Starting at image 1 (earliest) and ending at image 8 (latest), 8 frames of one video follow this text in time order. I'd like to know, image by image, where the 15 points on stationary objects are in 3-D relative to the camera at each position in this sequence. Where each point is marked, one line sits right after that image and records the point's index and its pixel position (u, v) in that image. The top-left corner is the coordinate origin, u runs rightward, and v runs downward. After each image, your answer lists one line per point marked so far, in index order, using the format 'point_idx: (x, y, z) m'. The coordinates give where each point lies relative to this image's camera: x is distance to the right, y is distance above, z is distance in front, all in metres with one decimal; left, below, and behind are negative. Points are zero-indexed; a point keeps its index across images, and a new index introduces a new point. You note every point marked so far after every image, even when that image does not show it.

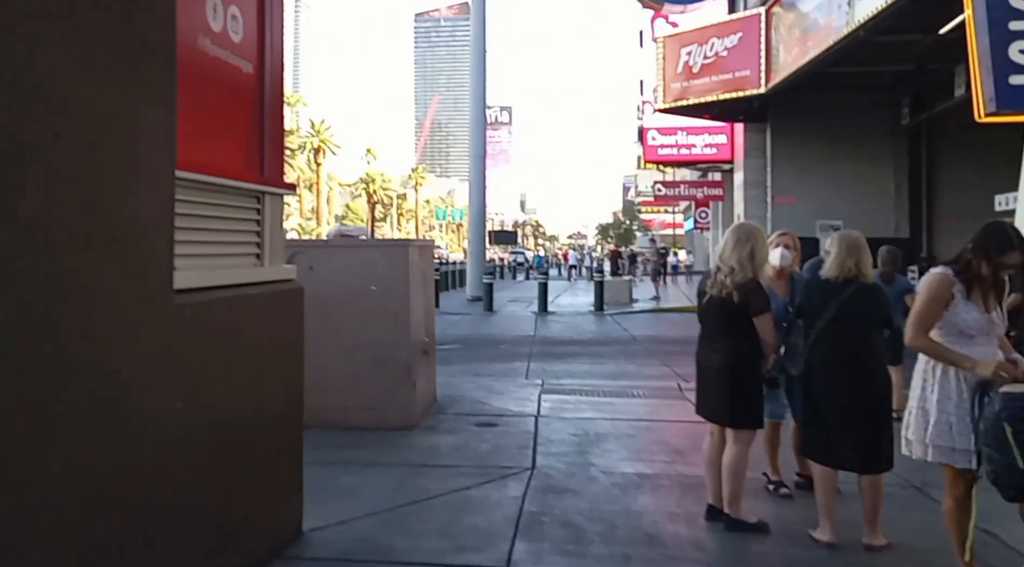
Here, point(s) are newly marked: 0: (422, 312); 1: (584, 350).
0: (-0.9, -0.3, +8.2) m
1: (+1.4, -1.3, +14.8) m
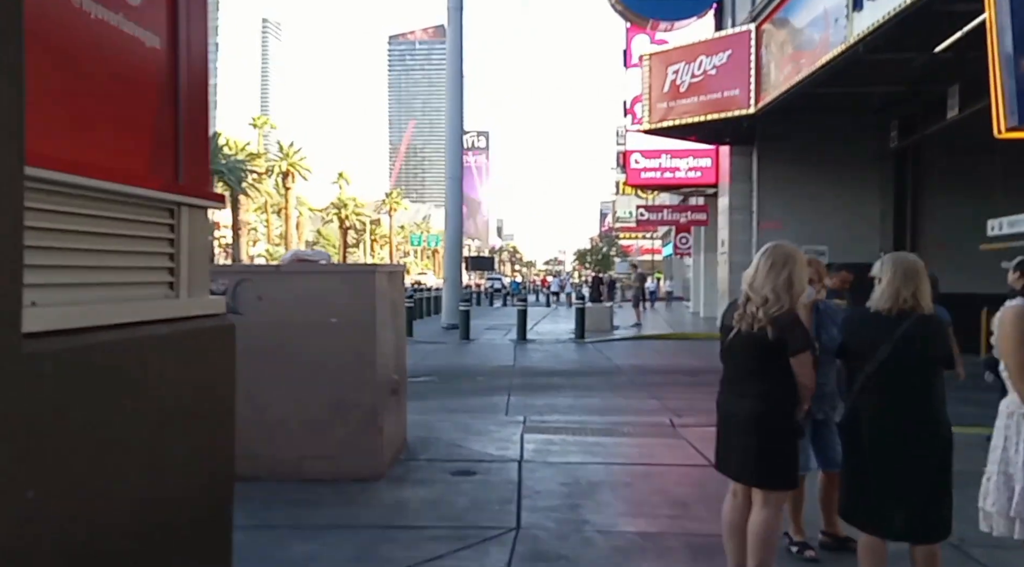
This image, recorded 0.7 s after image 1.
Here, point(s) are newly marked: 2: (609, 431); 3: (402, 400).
0: (-1.1, -0.6, +7.3) m
1: (+1.0, -1.7, +13.9) m
2: (+1.2, -1.8, +9.6) m
3: (-1.1, -1.1, +7.7) m
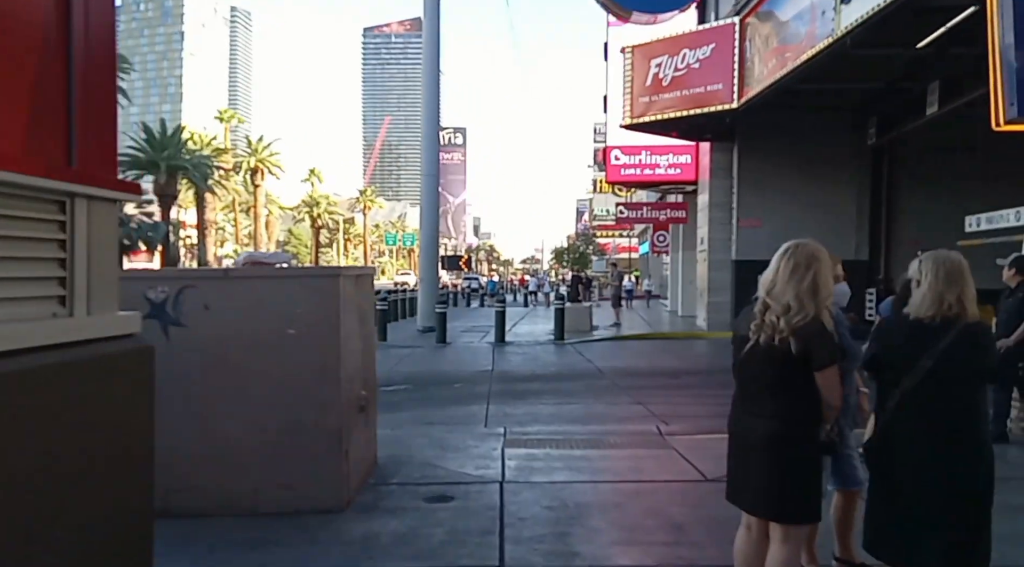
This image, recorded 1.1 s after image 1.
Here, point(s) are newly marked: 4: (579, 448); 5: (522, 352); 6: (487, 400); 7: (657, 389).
0: (-1.3, -0.6, +6.7) m
1: (+0.6, -1.8, +13.3) m
2: (+0.9, -1.8, +9.0) m
3: (-1.3, -1.2, +7.0) m
4: (+0.7, -1.8, +8.5) m
5: (+0.2, -1.7, +19.5) m
6: (-0.4, -1.8, +12.4) m
7: (+2.4, -1.7, +13.3) m
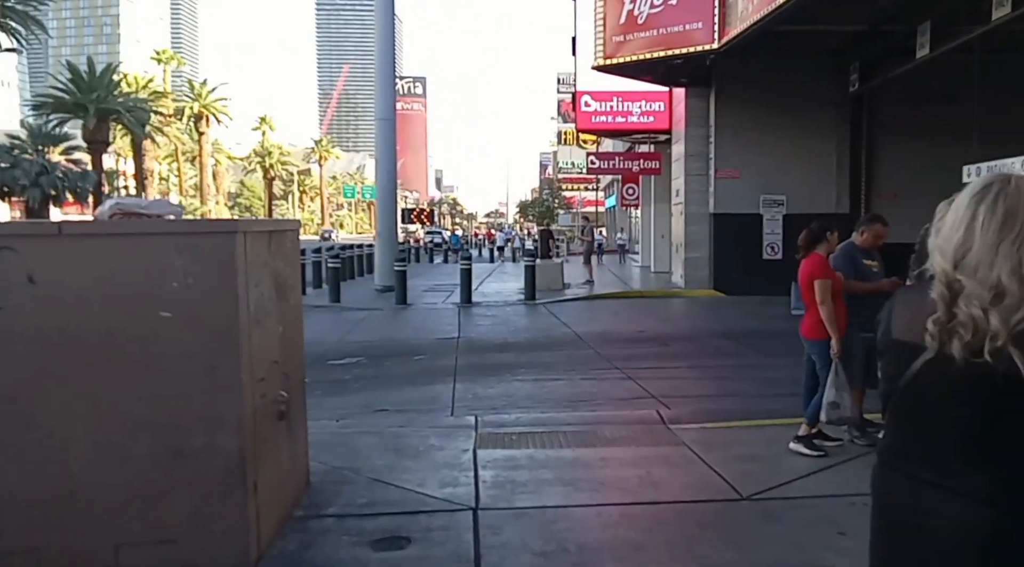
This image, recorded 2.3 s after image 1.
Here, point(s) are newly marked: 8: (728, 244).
0: (-1.4, -0.4, +4.8) m
1: (+0.2, -1.1, +11.6) m
2: (+0.7, -1.4, +7.3) m
3: (-1.4, -0.9, +5.2) m
4: (+0.5, -1.4, +6.8) m
5: (-0.5, -0.7, +17.8) m
6: (-0.8, -1.2, +10.6) m
7: (+2.0, -1.1, +11.7) m
8: (+5.4, +1.0, +19.8) m
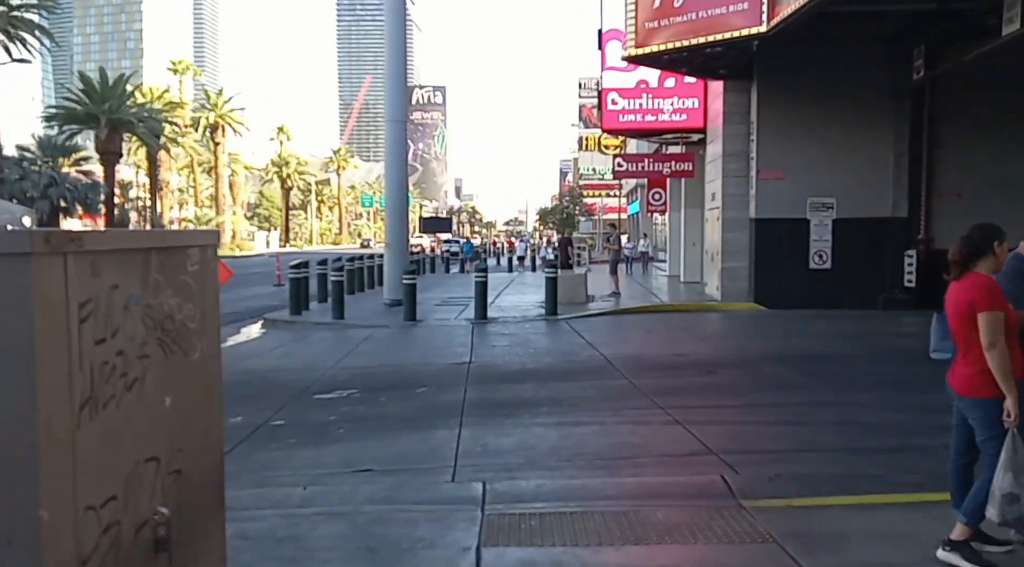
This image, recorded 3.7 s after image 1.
0: (-1.4, -0.6, +2.9) m
1: (+0.4, -1.4, +9.7) m
2: (+0.8, -1.6, +5.3) m
3: (-1.4, -1.1, +3.3) m
4: (+0.6, -1.6, +4.9) m
5: (-0.1, -1.0, +15.8) m
6: (-0.6, -1.5, +8.7) m
7: (+2.2, -1.3, +9.6) m
8: (+5.8, +0.7, +17.7) m
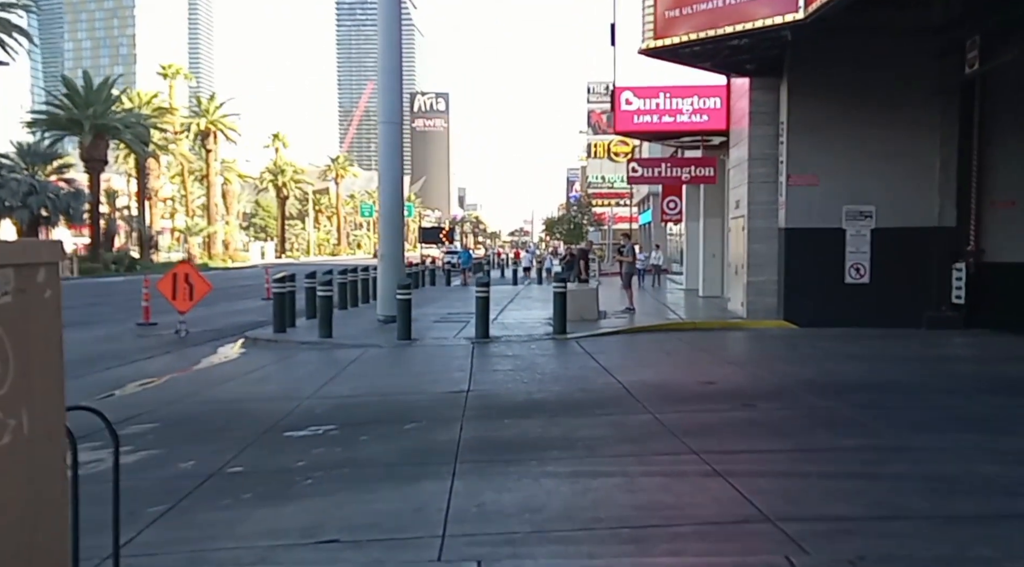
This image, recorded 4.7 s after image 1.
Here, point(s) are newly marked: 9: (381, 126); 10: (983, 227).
0: (-1.4, -0.6, +1.5) m
1: (+0.5, -1.6, +8.2) m
2: (+0.8, -1.7, +3.8) m
3: (-1.4, -1.2, +1.8) m
4: (+0.6, -1.7, +3.4) m
5: (0.0, -1.3, +14.3) m
6: (-0.5, -1.7, +7.2) m
7: (+2.2, -1.5, +8.1) m
8: (+5.9, +0.4, +16.2) m
9: (-3.2, +3.9, +19.8) m
10: (+8.9, +1.1, +15.0) m
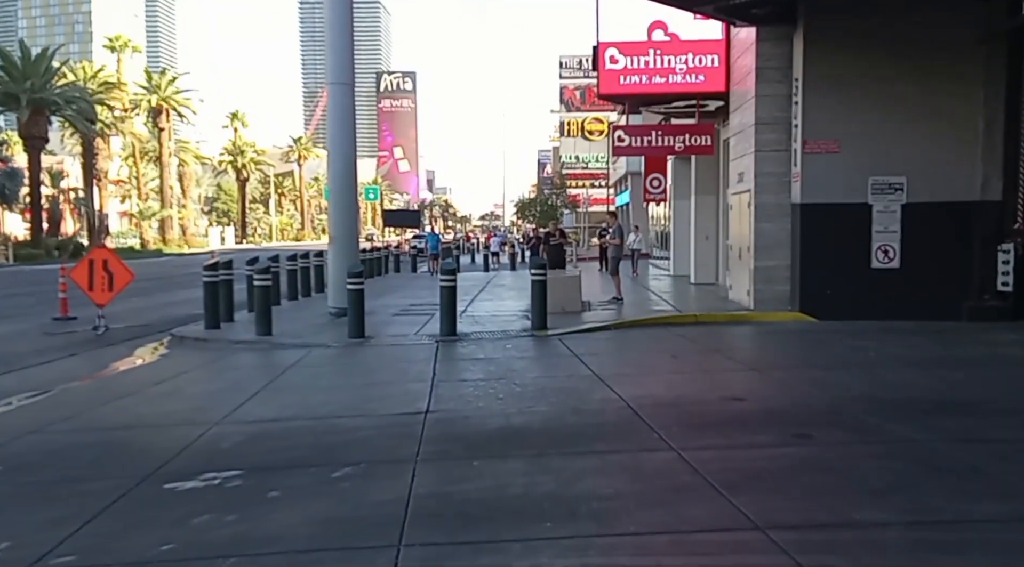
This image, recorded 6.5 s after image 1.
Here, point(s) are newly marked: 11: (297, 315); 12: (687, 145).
0: (-1.3, -0.7, -1.0) m
1: (+0.3, -1.5, +5.8) m
2: (+0.8, -1.7, +1.4) m
3: (-1.3, -1.2, -0.7) m
4: (+0.6, -1.7, +0.9) m
5: (-0.5, -1.1, +11.9) m
6: (-0.7, -1.6, +4.7) m
7: (+2.0, -1.4, +5.8) m
8: (+5.4, +0.6, +13.9) m
9: (-3.9, +4.2, +17.2) m
10: (+8.4, +1.3, +12.9) m
11: (-4.7, -0.7, +17.8) m
12: (+4.2, +3.4, +19.2) m
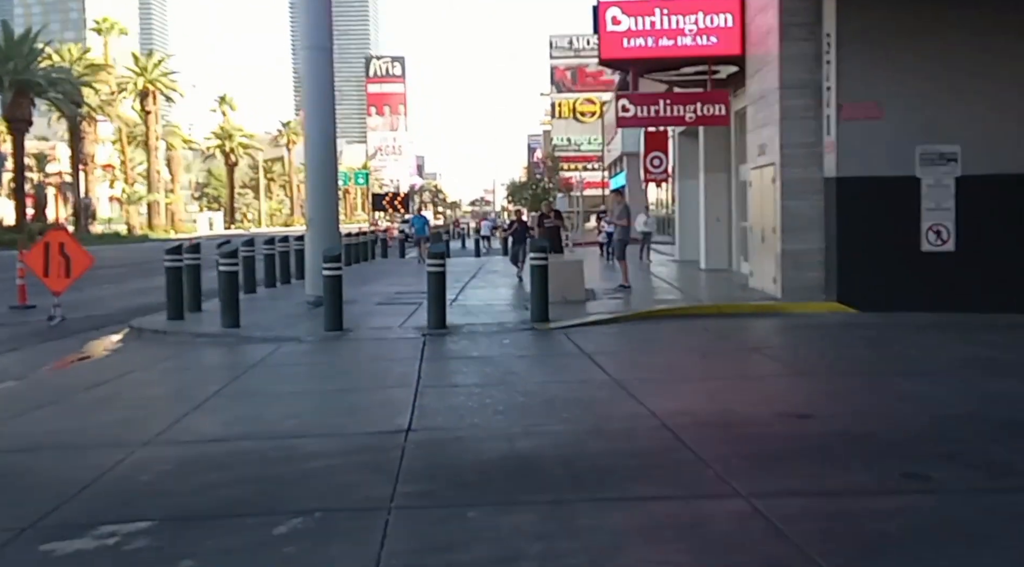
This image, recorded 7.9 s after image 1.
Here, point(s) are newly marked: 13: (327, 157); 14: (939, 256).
0: (-1.2, -0.7, -2.8) m
1: (+0.3, -1.4, +4.1) m
2: (+0.9, -1.7, -0.3) m
3: (-1.2, -1.3, -2.4) m
4: (+0.7, -1.7, -0.7) m
5: (-0.5, -0.9, +10.2) m
6: (-0.6, -1.5, +3.0) m
7: (+2.1, -1.3, +4.1) m
8: (+5.4, +0.8, +12.3) m
9: (-4.0, +4.5, +15.3) m
10: (+8.4, +1.5, +11.2) m
11: (-4.8, -0.4, +16.0) m
12: (+4.1, +3.7, +17.5) m
13: (-3.6, +2.5, +15.6) m
14: (+6.4, +0.4, +12.1) m
